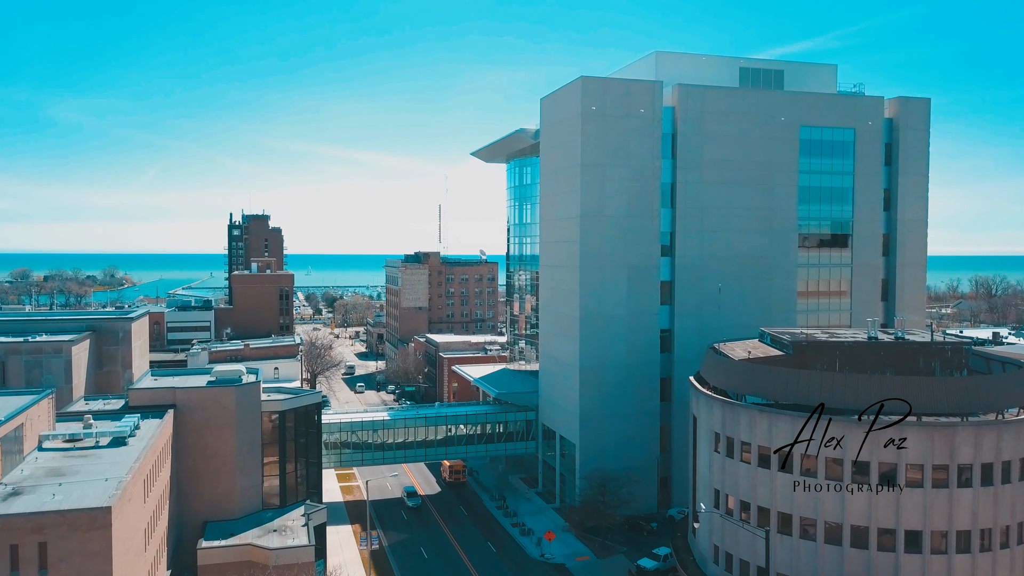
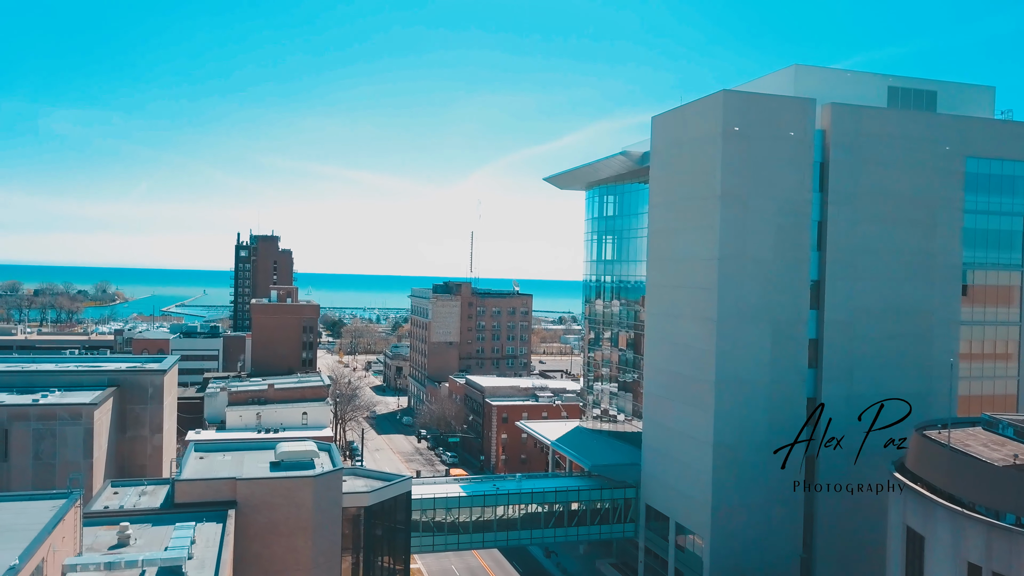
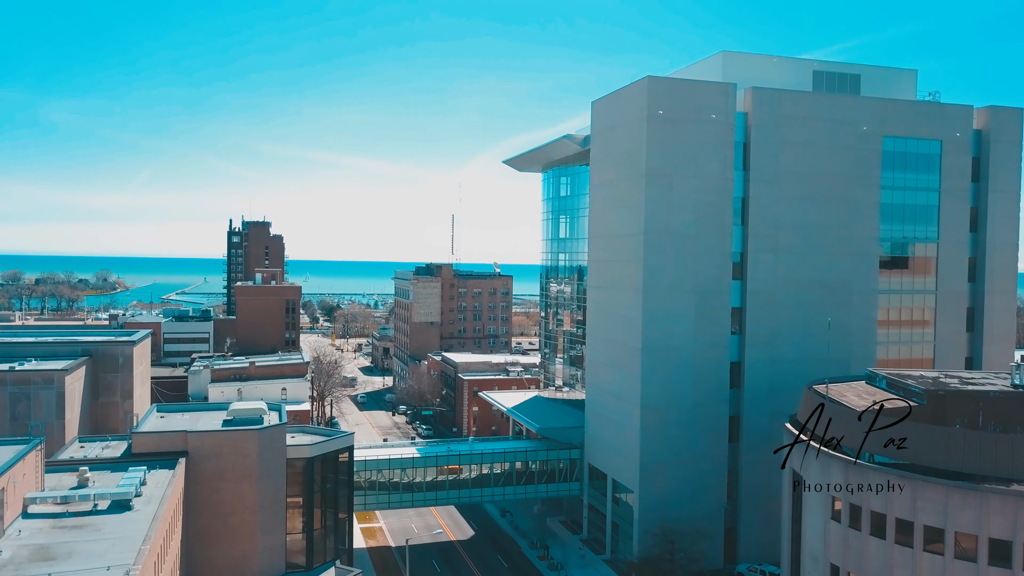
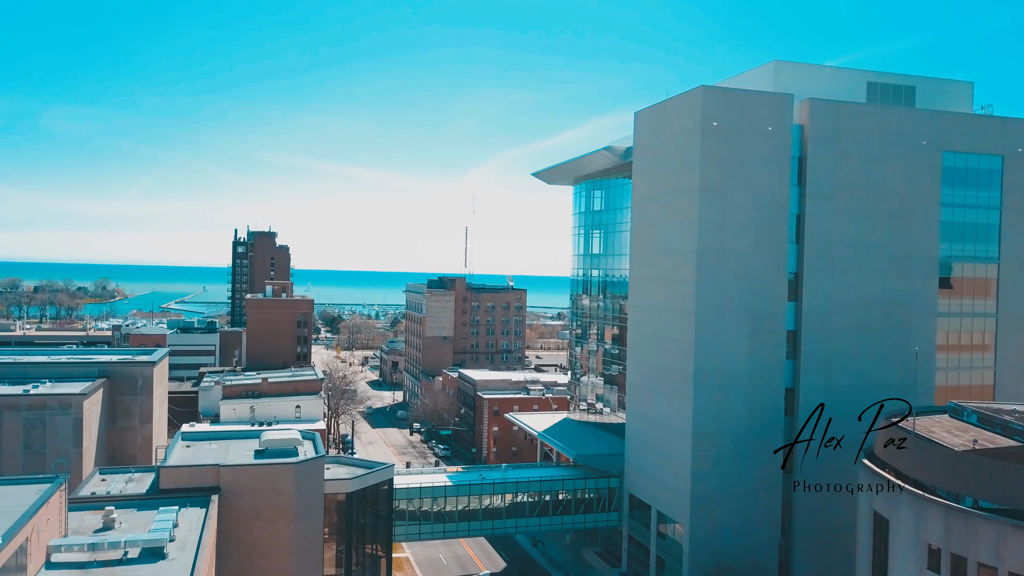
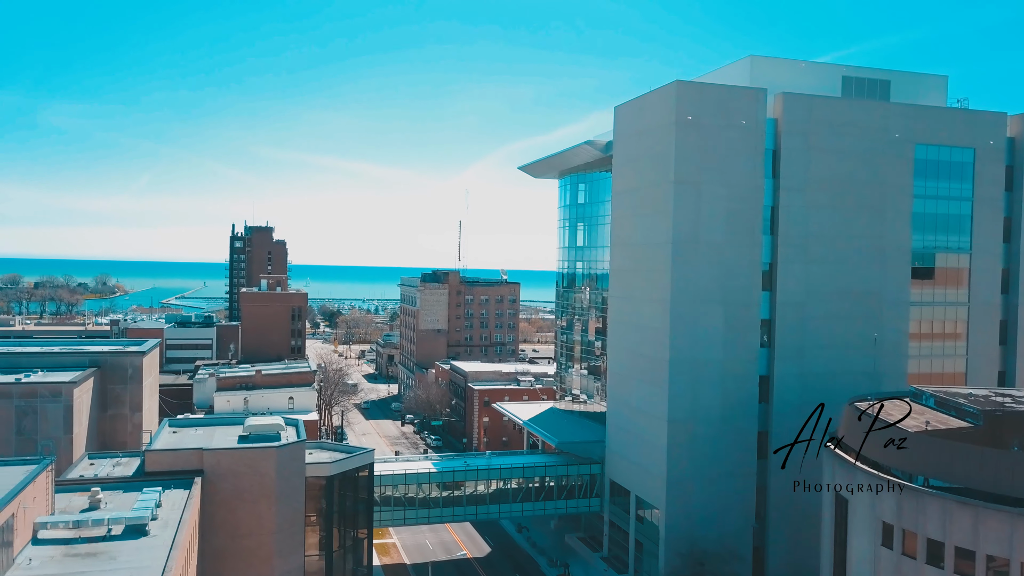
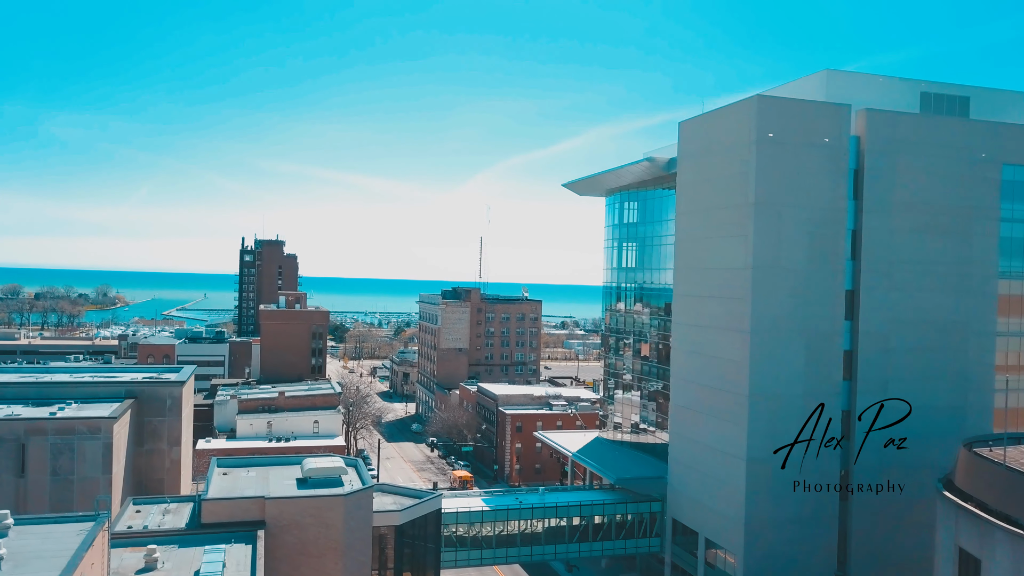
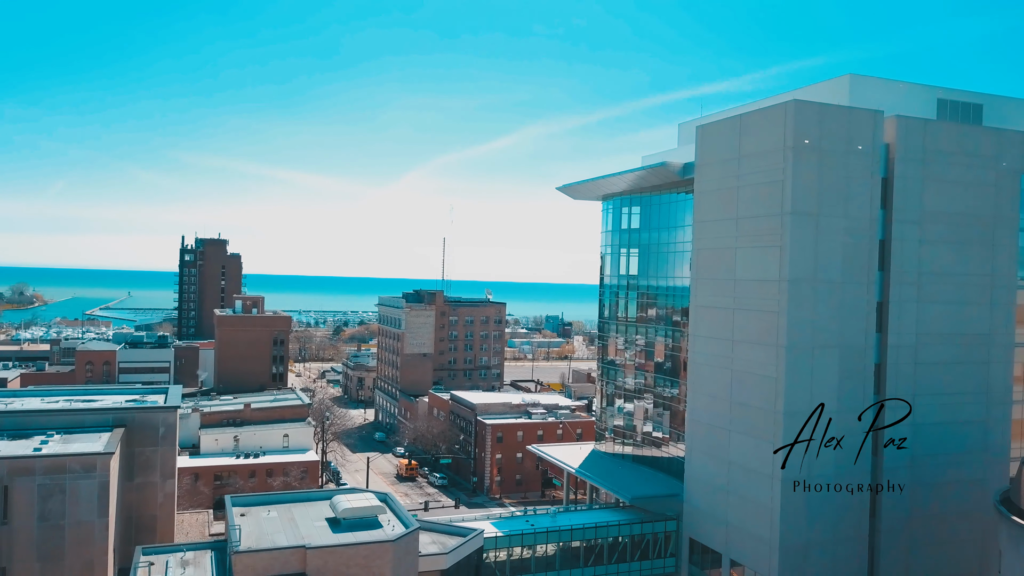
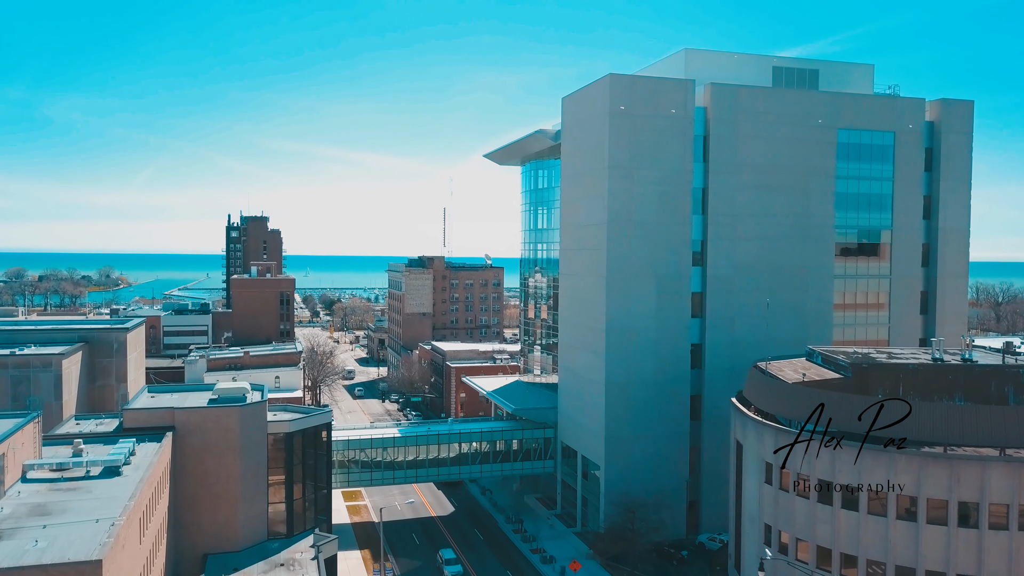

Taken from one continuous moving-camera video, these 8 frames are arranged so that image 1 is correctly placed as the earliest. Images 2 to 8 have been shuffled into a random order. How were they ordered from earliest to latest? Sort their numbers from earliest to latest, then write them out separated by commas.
8, 3, 5, 4, 2, 6, 7
